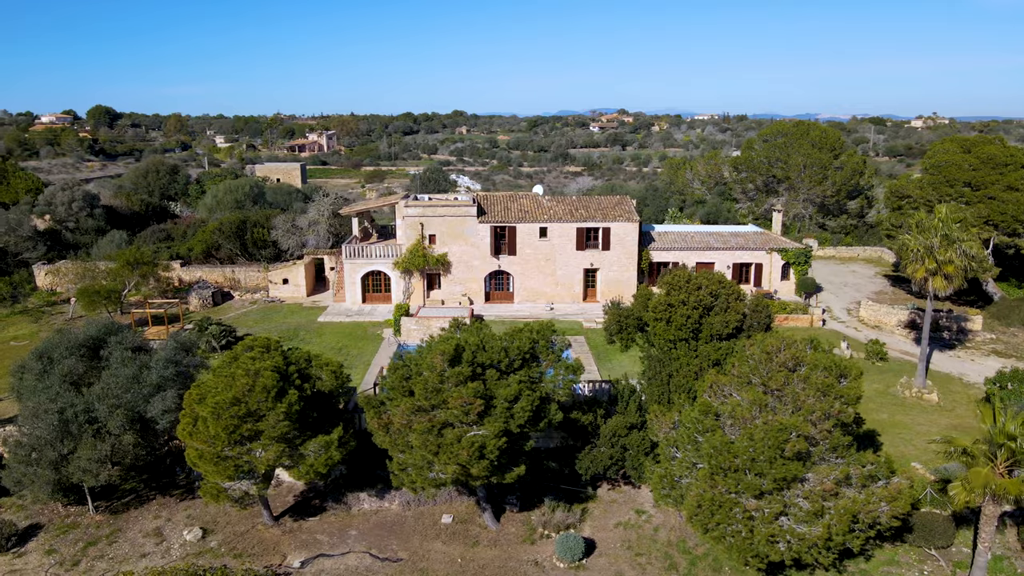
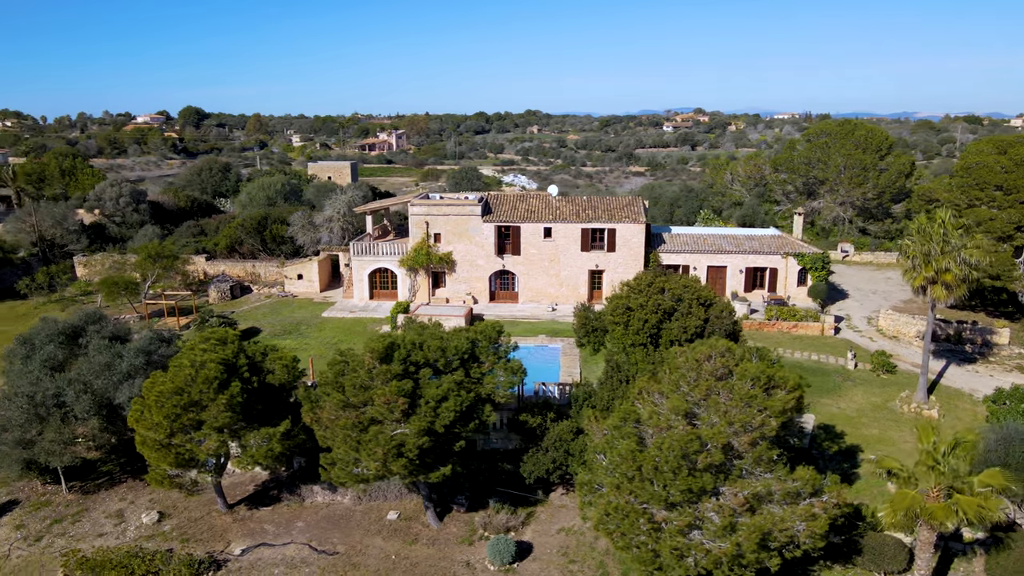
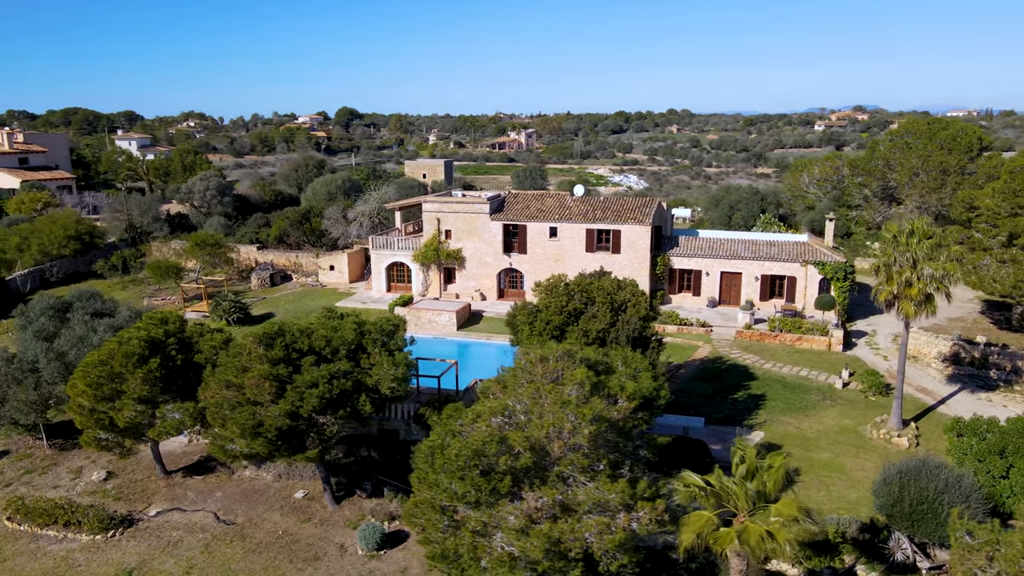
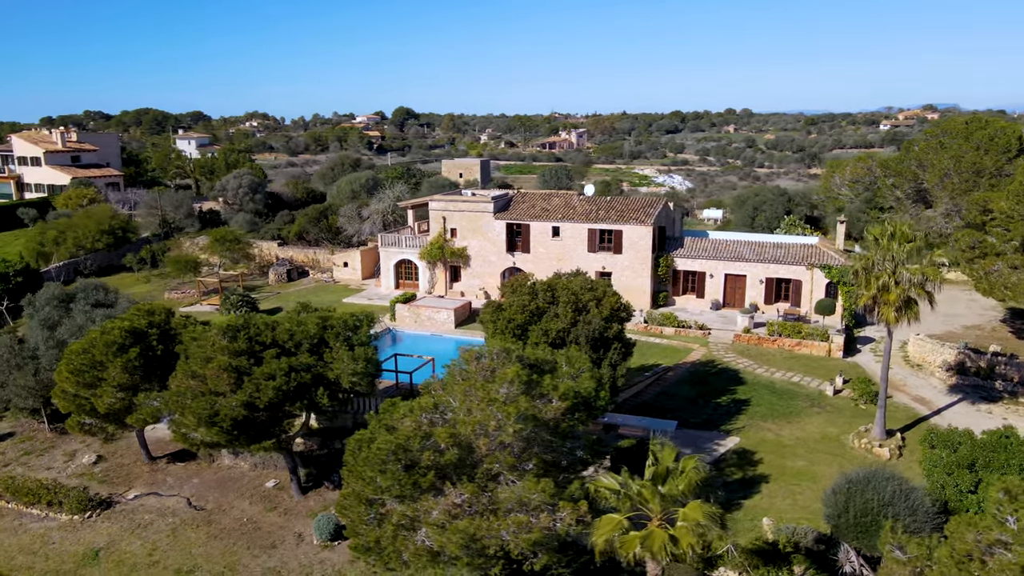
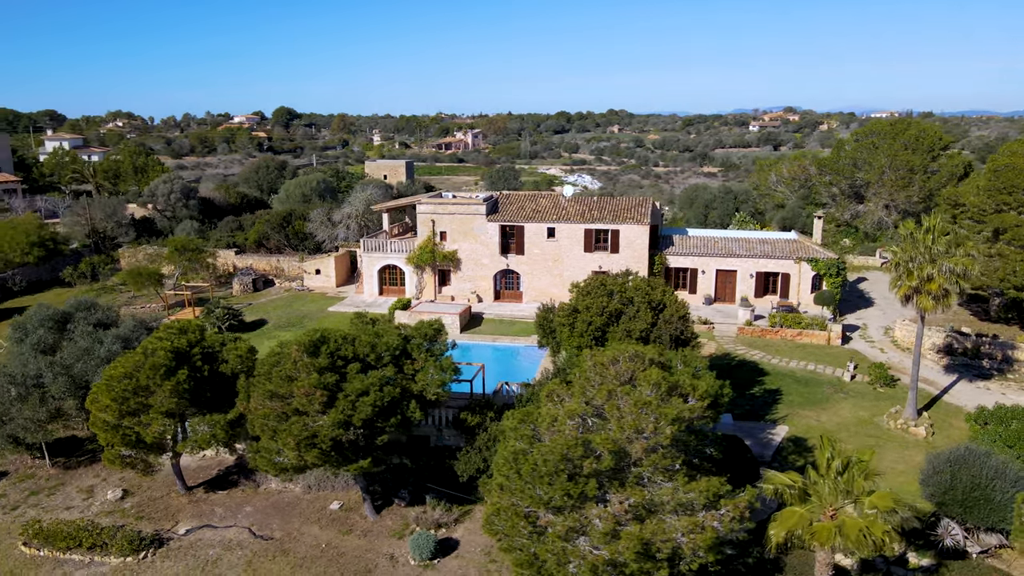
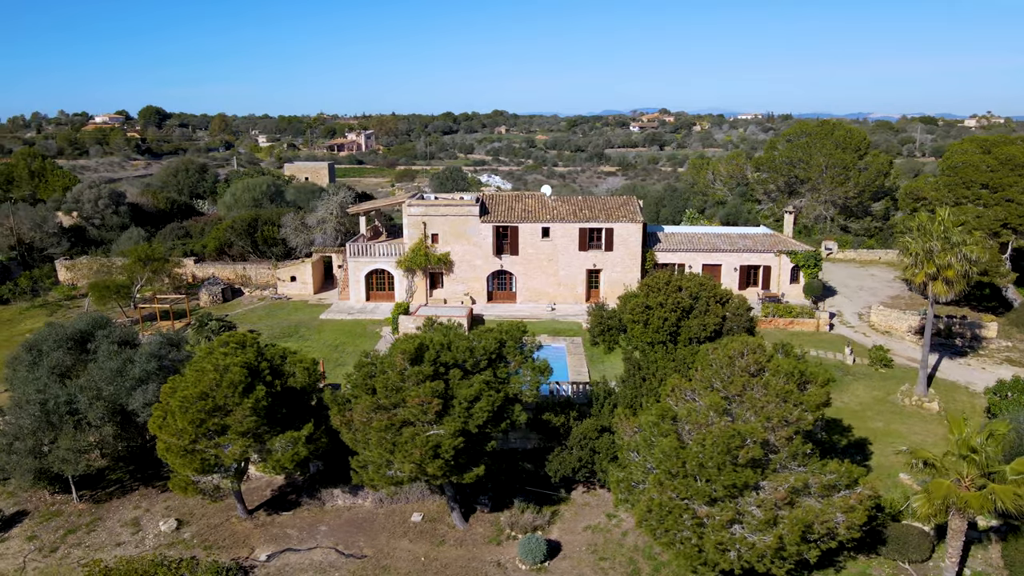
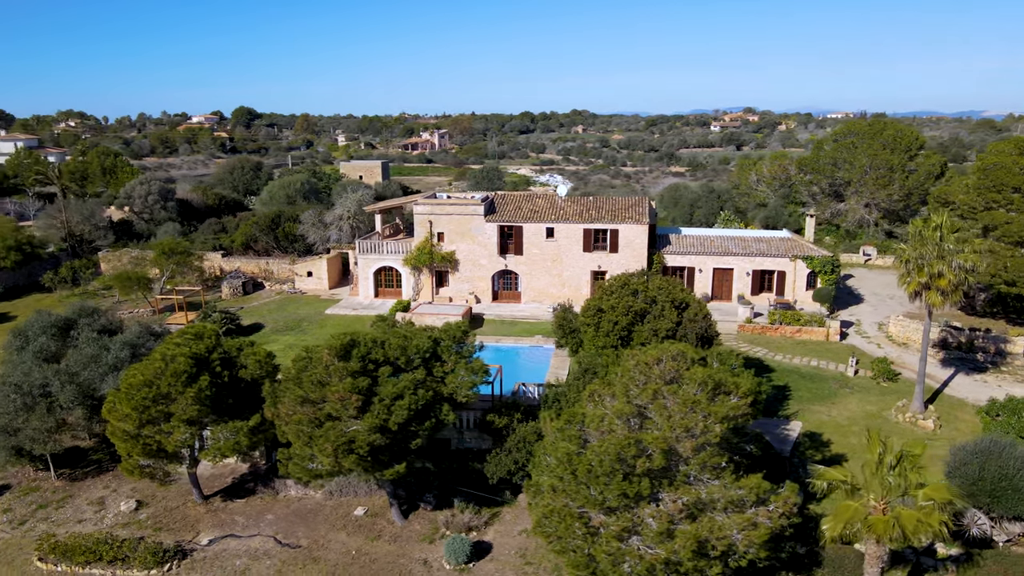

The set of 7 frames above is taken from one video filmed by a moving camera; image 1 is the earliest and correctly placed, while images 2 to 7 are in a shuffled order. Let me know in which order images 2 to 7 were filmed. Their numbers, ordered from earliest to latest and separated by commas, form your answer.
6, 2, 7, 5, 3, 4
